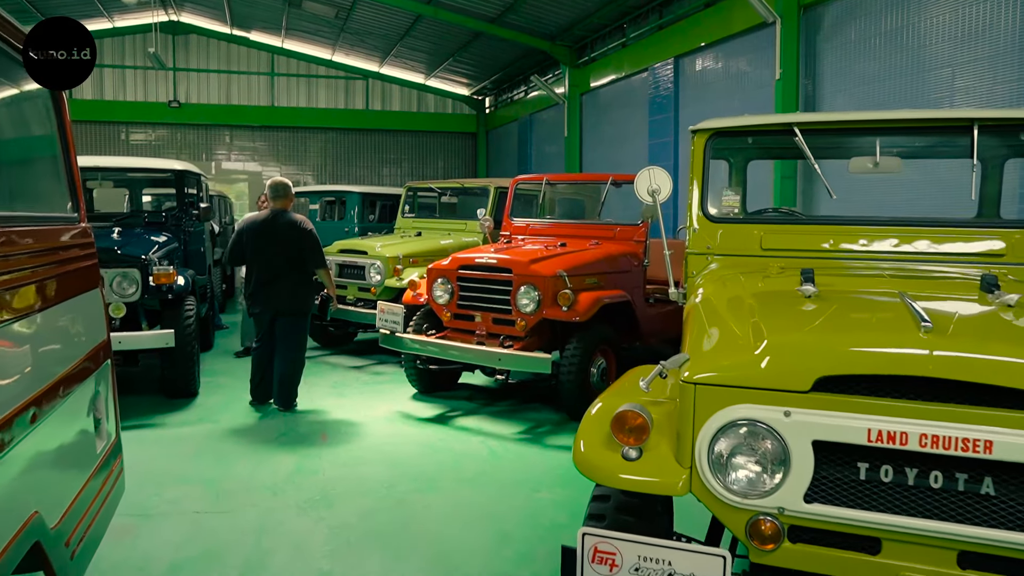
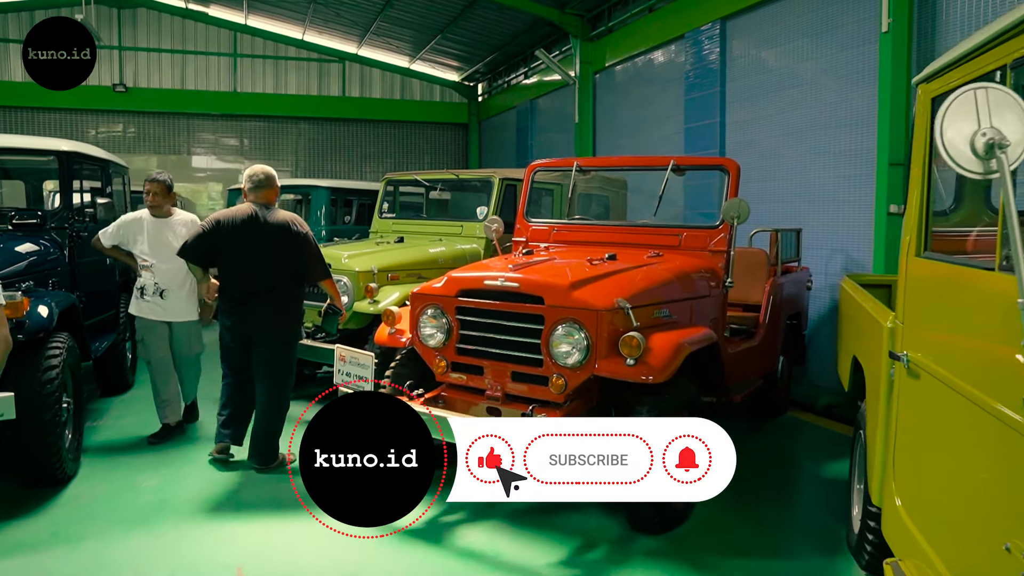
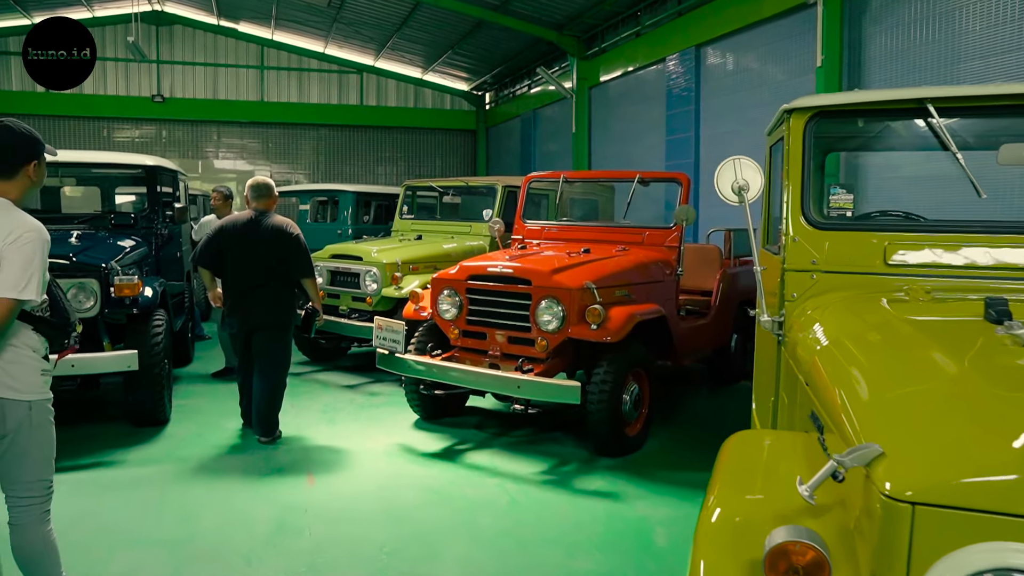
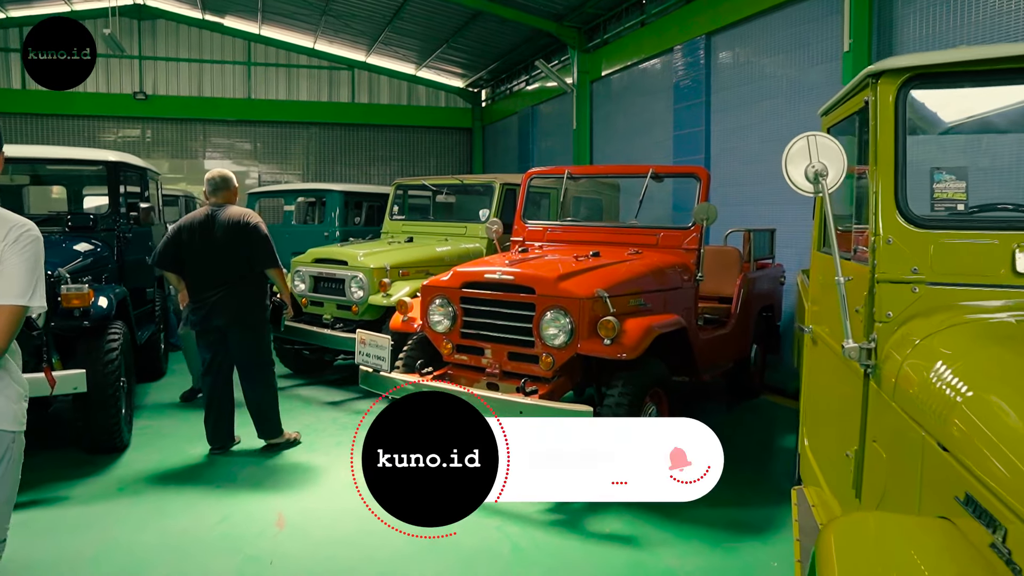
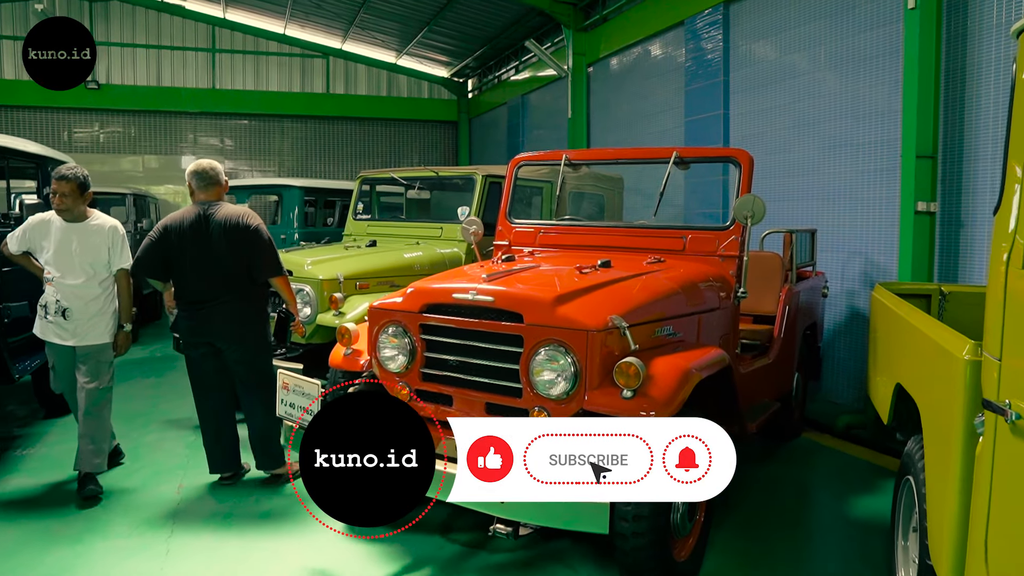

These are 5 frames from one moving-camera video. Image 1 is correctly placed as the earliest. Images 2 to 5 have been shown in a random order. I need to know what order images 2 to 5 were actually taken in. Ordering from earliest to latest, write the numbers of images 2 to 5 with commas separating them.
3, 4, 2, 5
